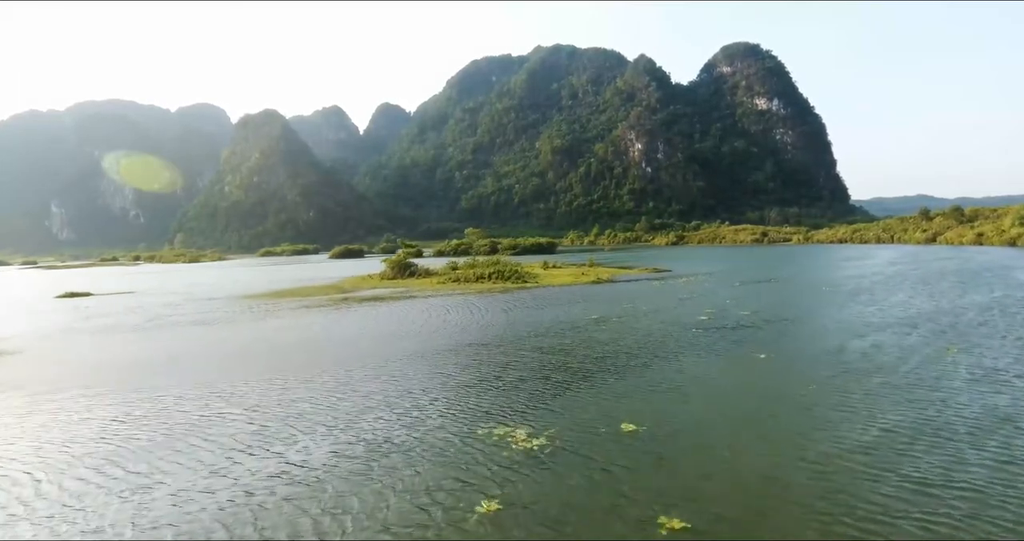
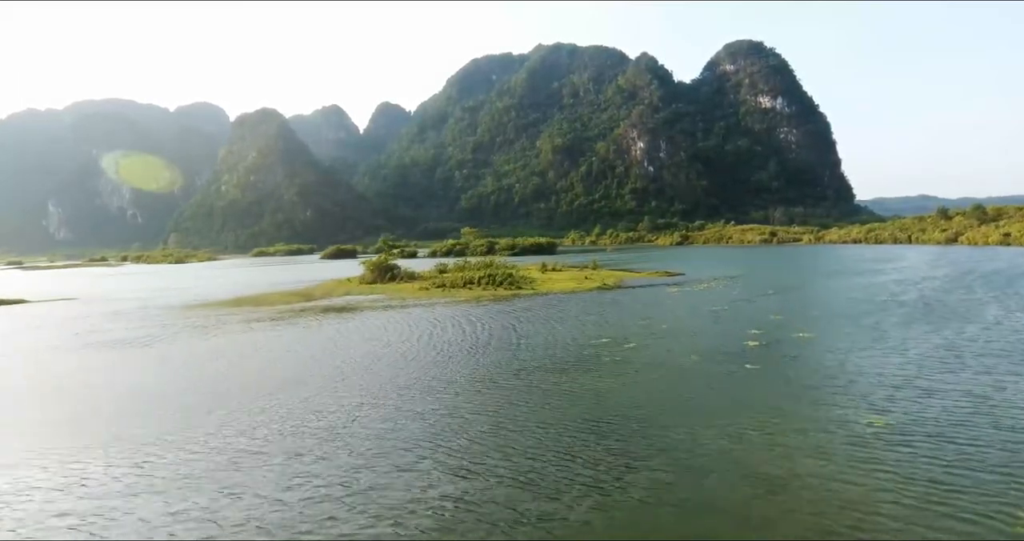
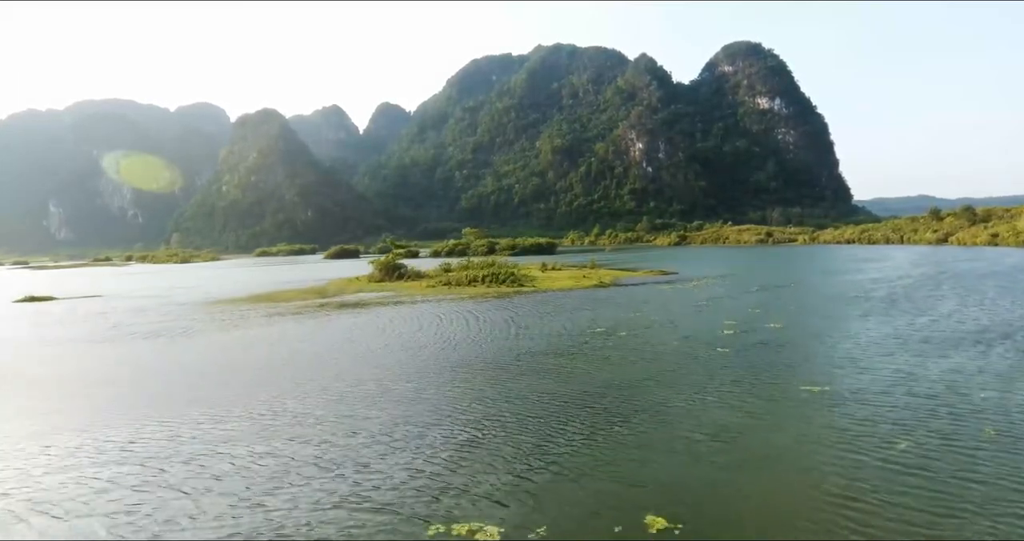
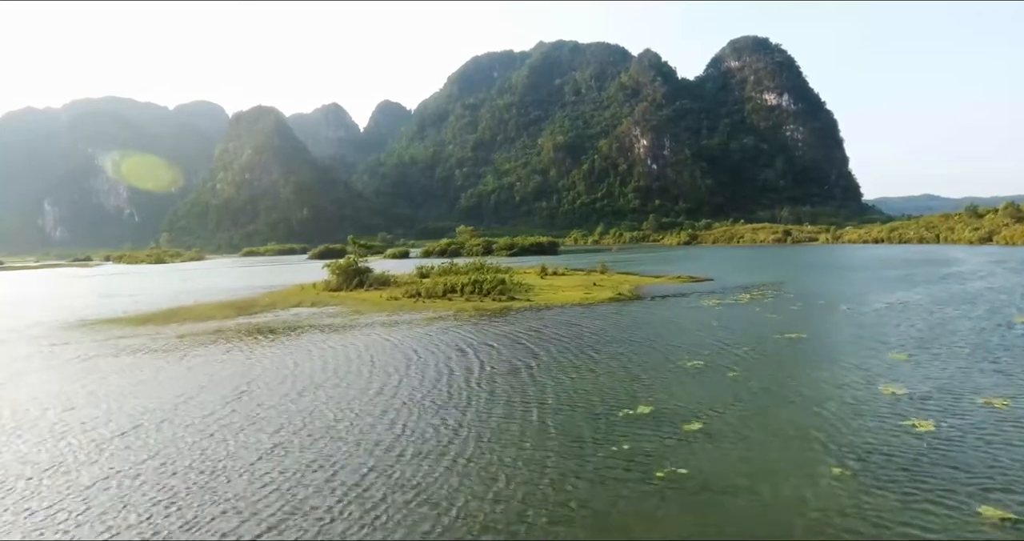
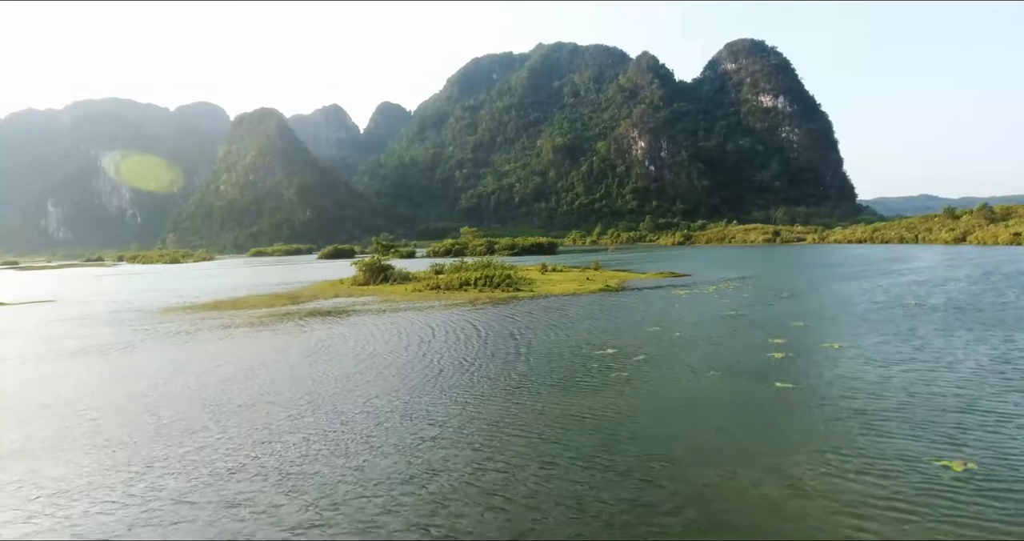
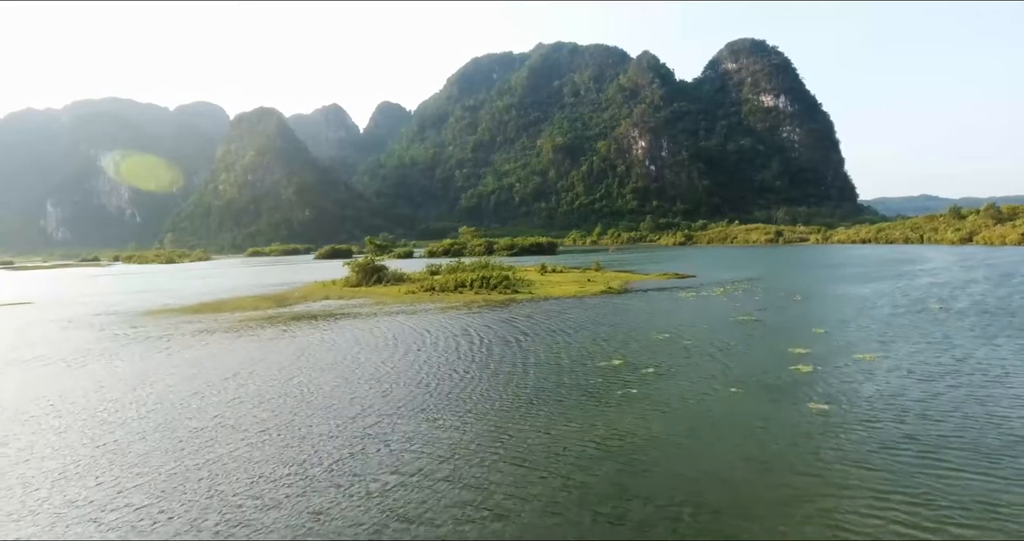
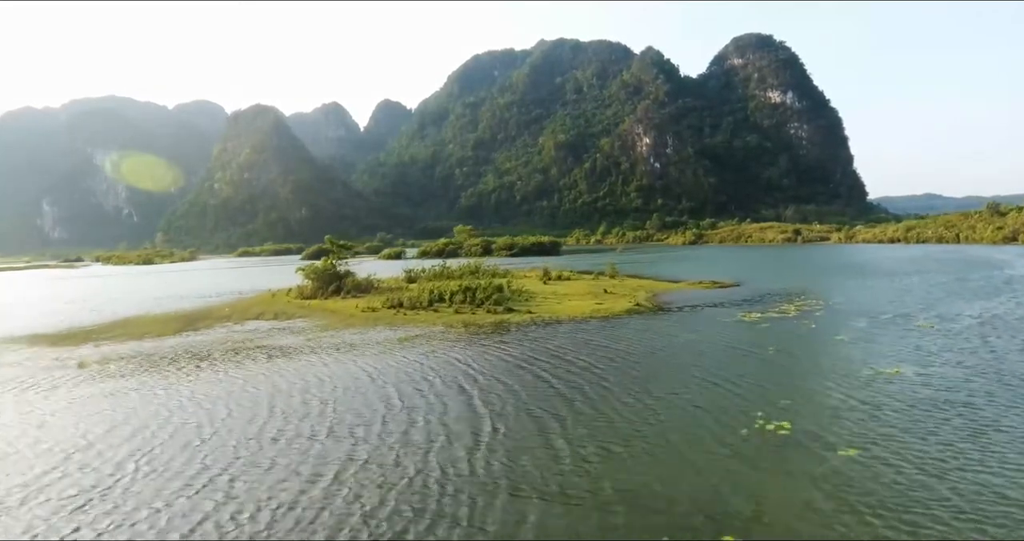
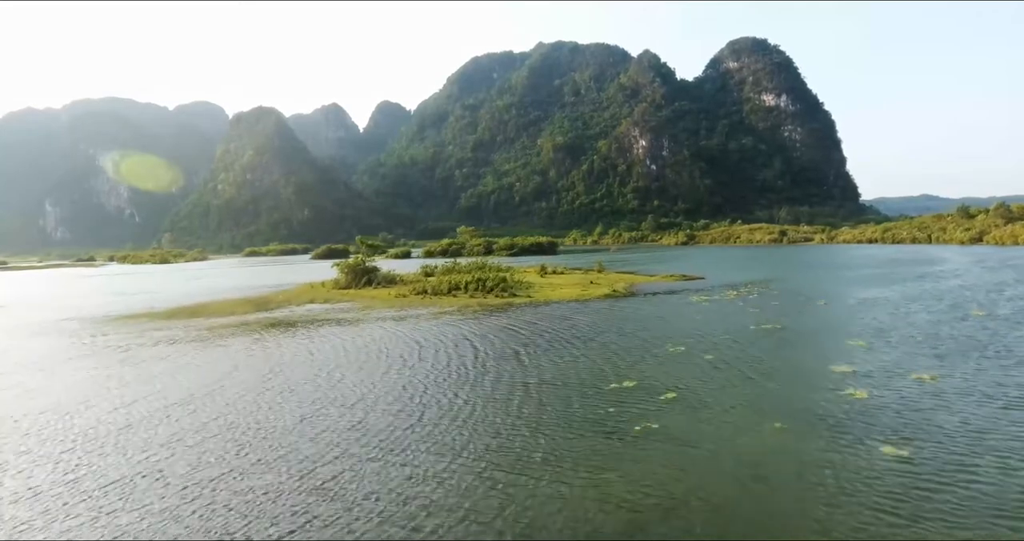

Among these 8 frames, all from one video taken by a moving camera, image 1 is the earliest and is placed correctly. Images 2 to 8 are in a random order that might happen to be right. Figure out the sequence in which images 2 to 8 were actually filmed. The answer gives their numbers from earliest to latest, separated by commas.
3, 2, 5, 6, 8, 4, 7
